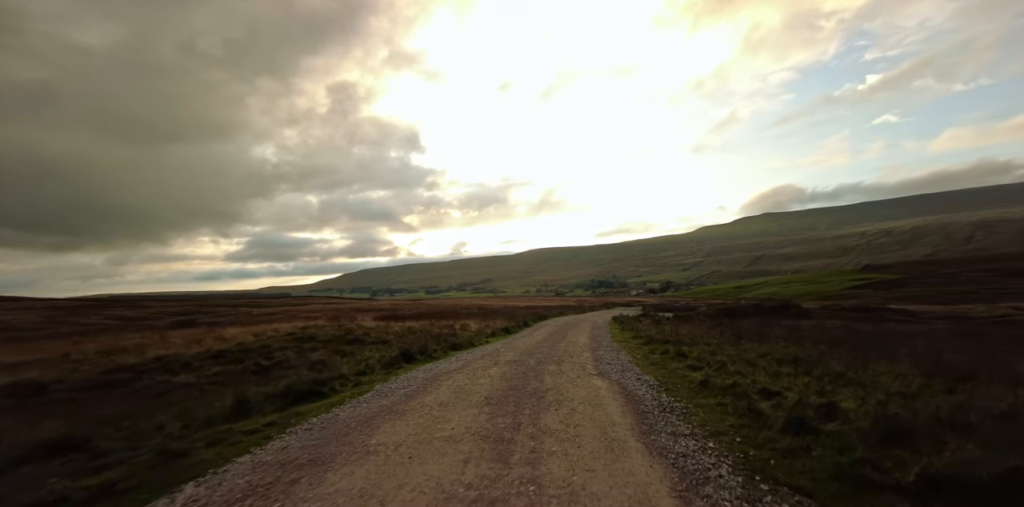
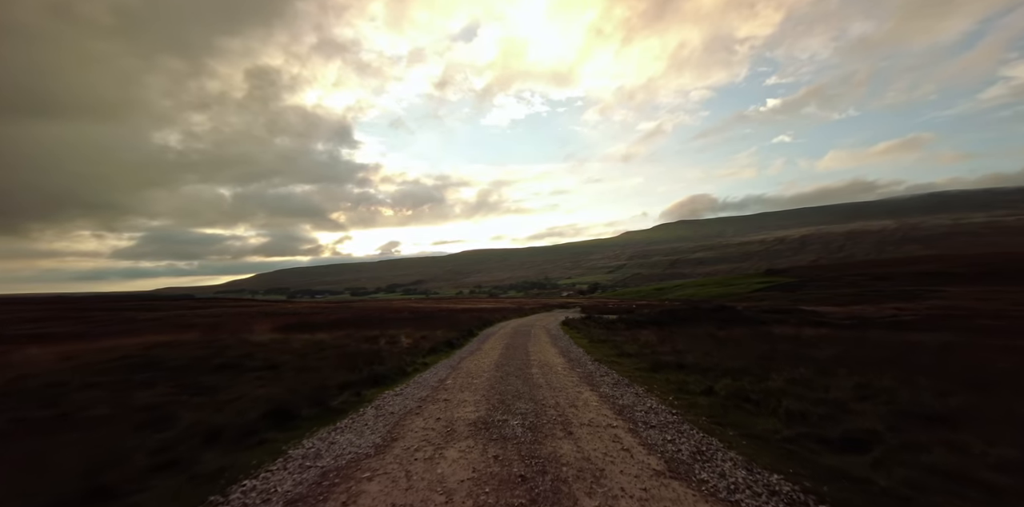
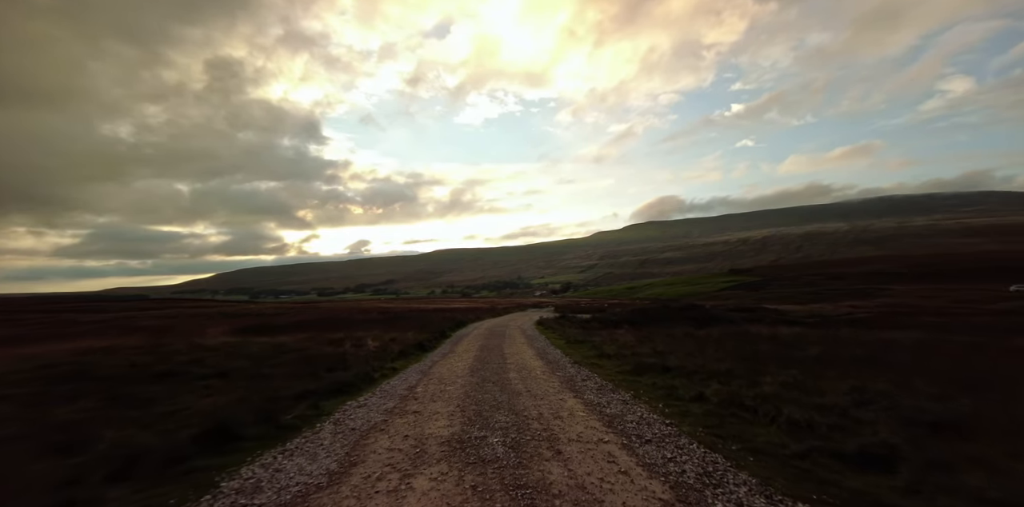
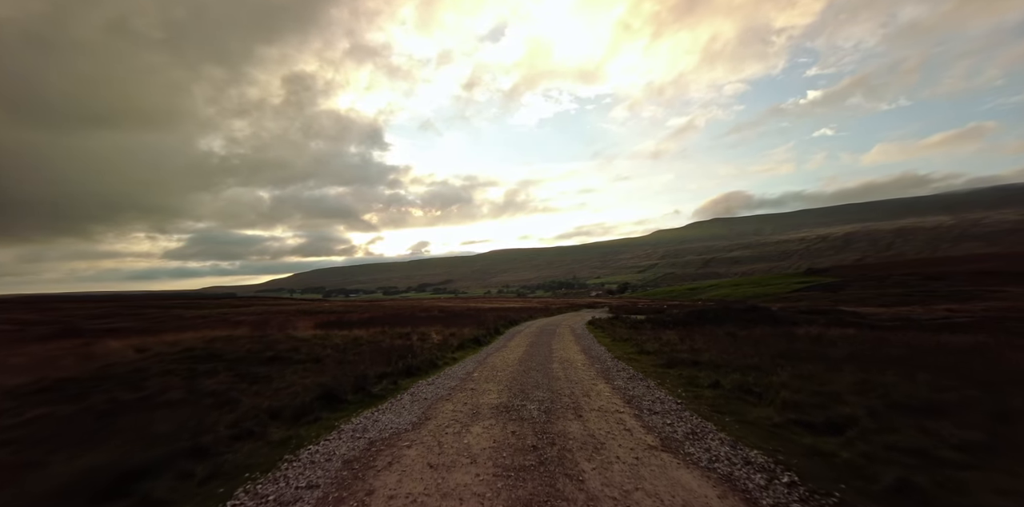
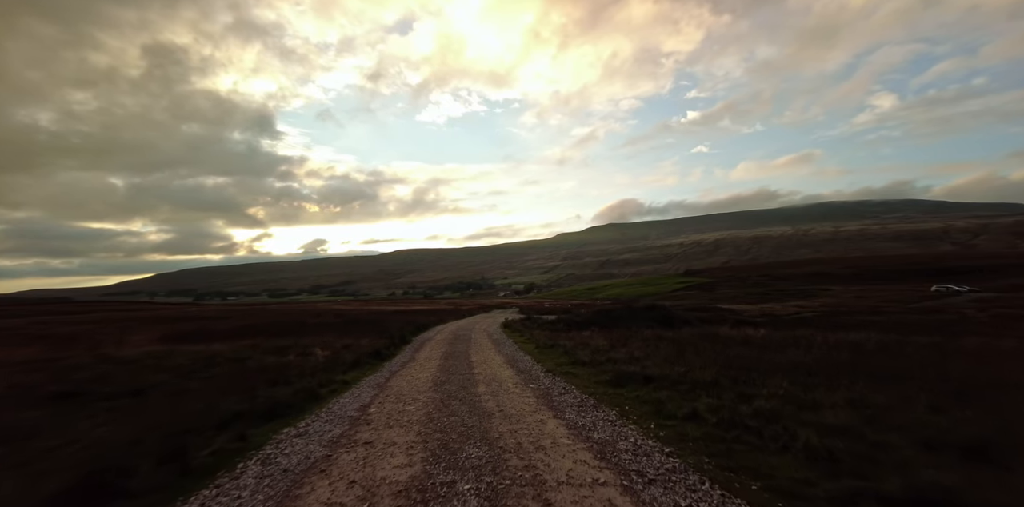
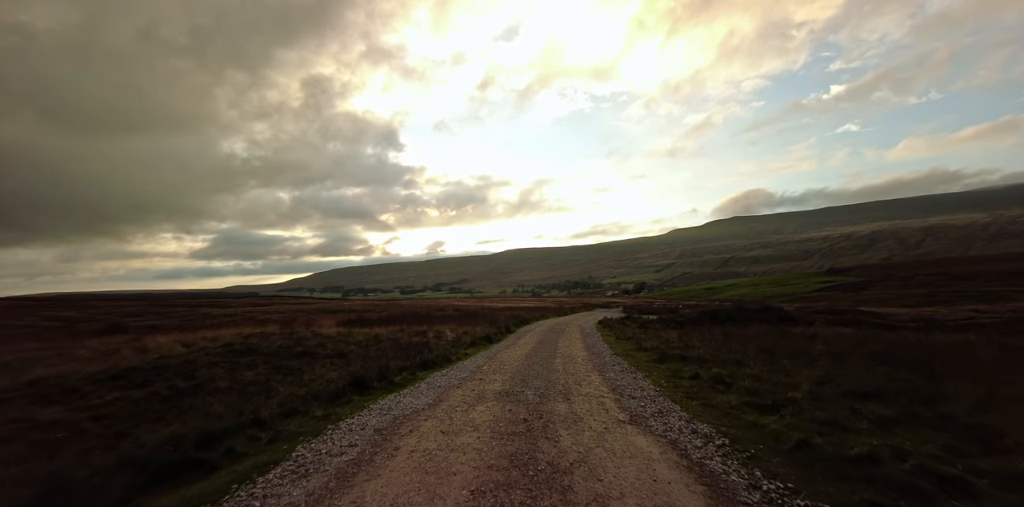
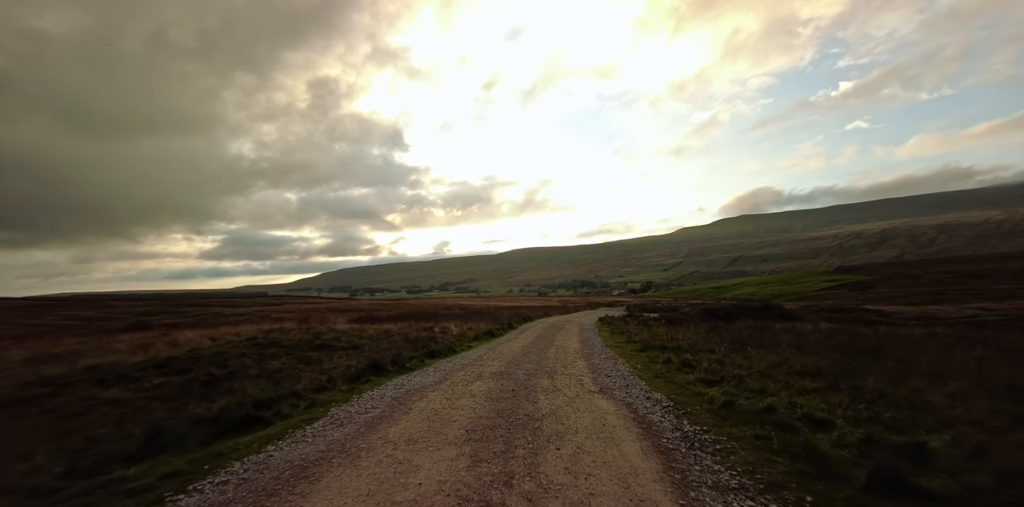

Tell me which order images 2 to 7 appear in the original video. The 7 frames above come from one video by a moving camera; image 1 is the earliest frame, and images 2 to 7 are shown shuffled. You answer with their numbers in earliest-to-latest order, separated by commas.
7, 6, 4, 2, 3, 5
